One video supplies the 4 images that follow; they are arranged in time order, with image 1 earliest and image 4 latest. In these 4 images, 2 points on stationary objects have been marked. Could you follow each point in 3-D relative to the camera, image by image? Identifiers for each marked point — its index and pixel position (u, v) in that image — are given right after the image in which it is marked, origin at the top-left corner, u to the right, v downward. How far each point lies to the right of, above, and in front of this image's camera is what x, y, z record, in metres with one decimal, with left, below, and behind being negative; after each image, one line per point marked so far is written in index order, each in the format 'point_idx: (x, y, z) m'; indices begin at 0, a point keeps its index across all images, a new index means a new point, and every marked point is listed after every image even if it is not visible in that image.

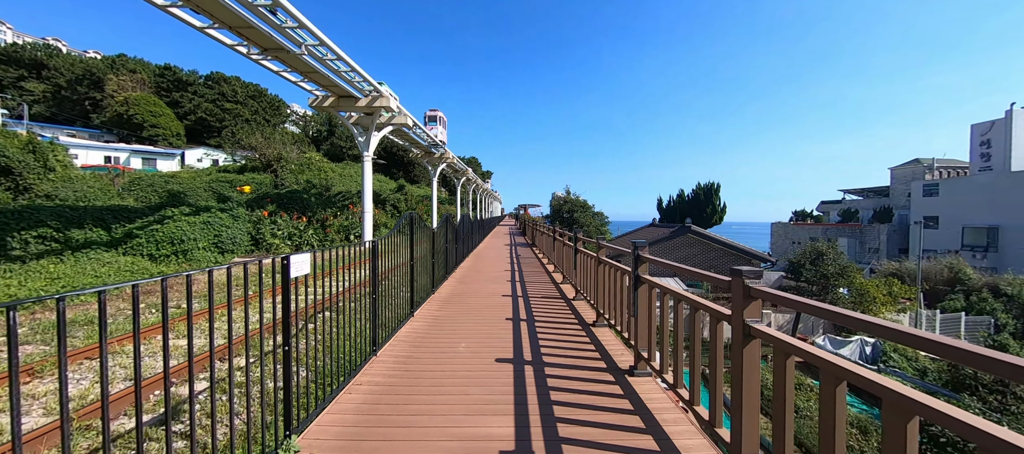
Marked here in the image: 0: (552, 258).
0: (+1.1, -0.9, +11.2) m
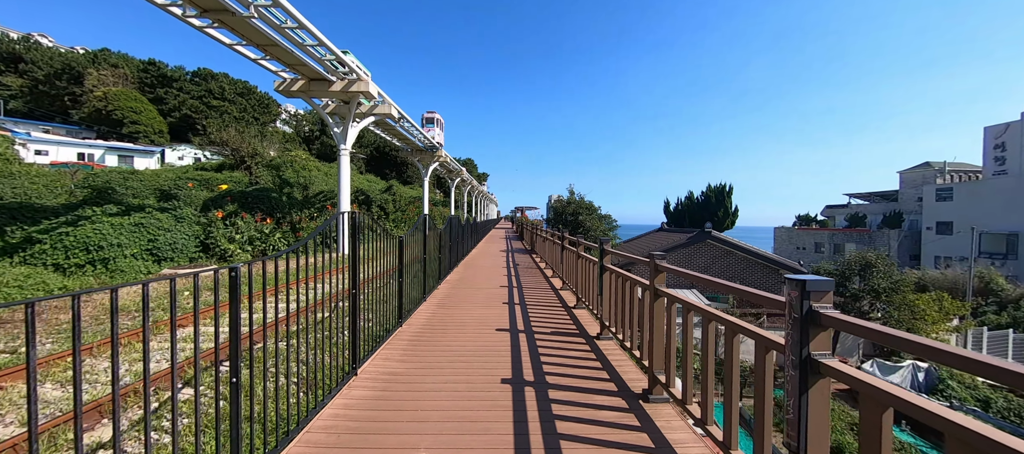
0: (+1.0, -1.0, +9.8) m
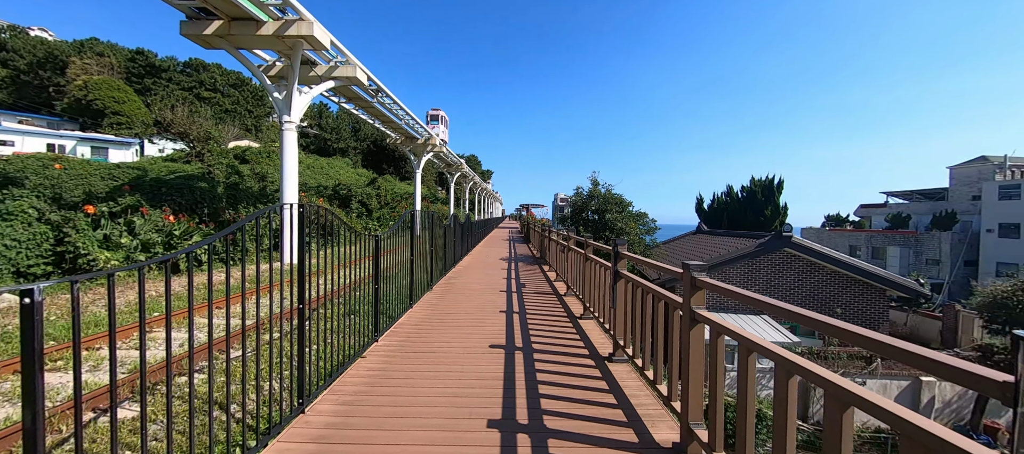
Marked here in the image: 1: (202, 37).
0: (+1.1, -1.0, +7.1) m
1: (-5.2, +3.2, +6.5) m
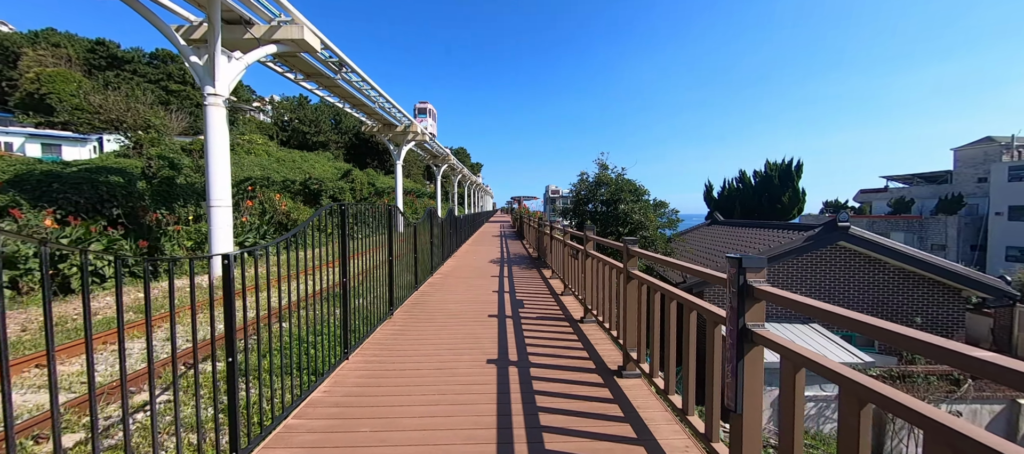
0: (+1.0, -0.9, +5.7) m
1: (-5.4, +3.1, +4.8) m
